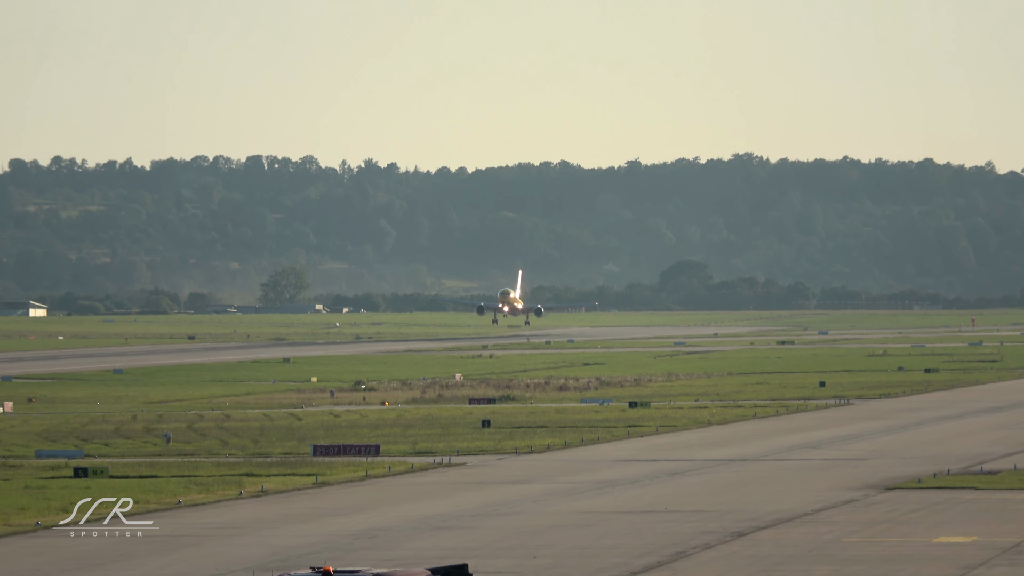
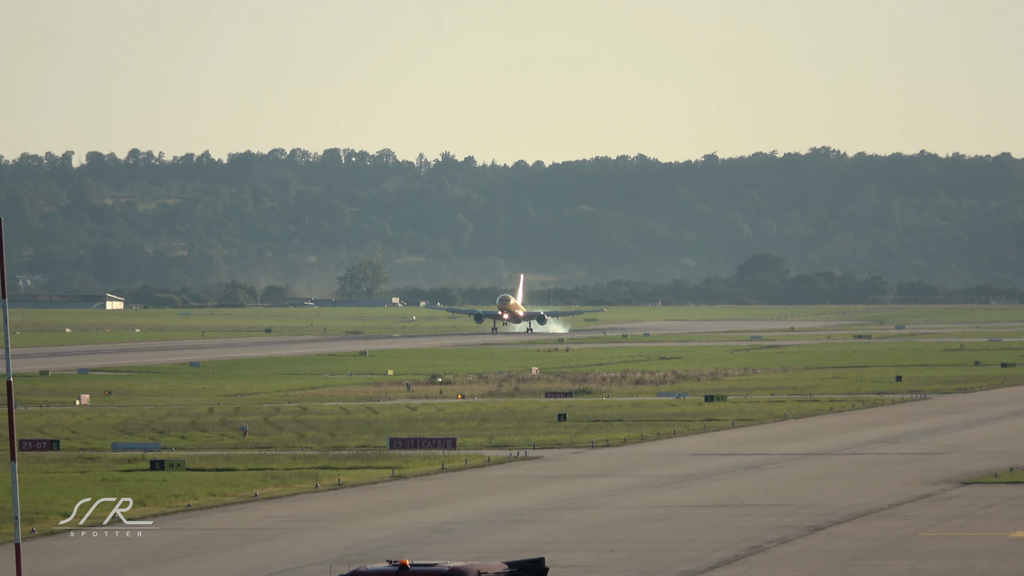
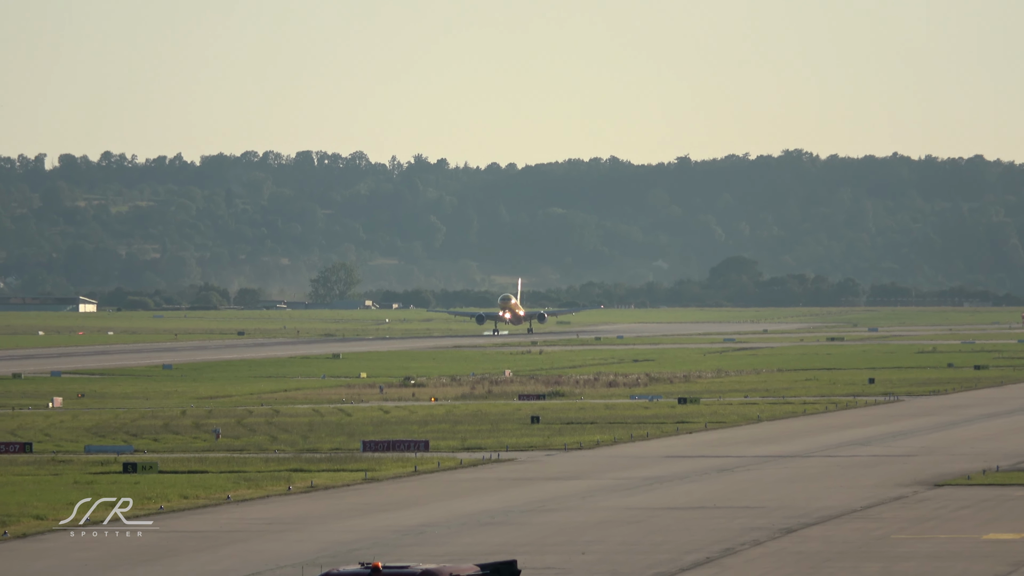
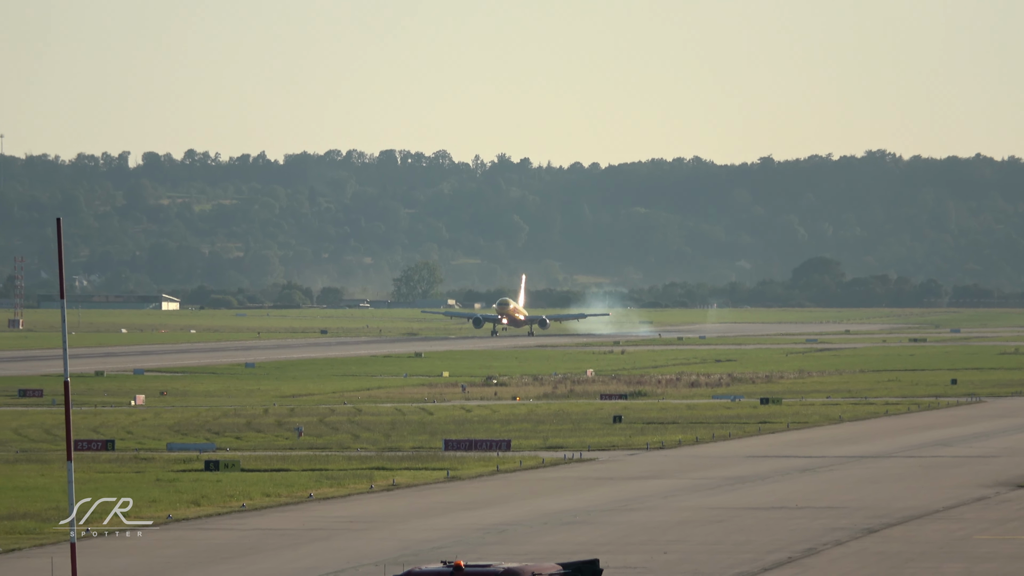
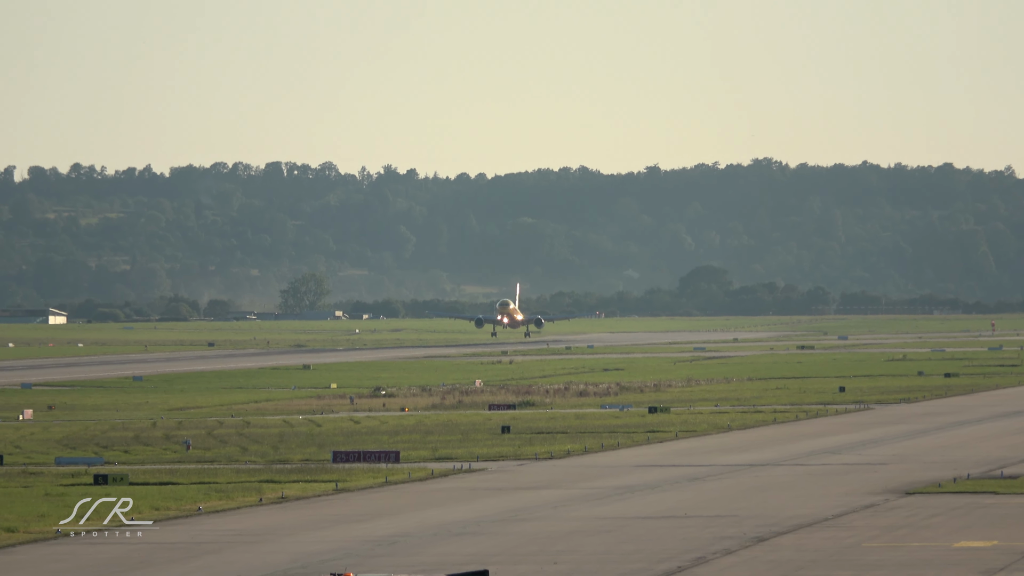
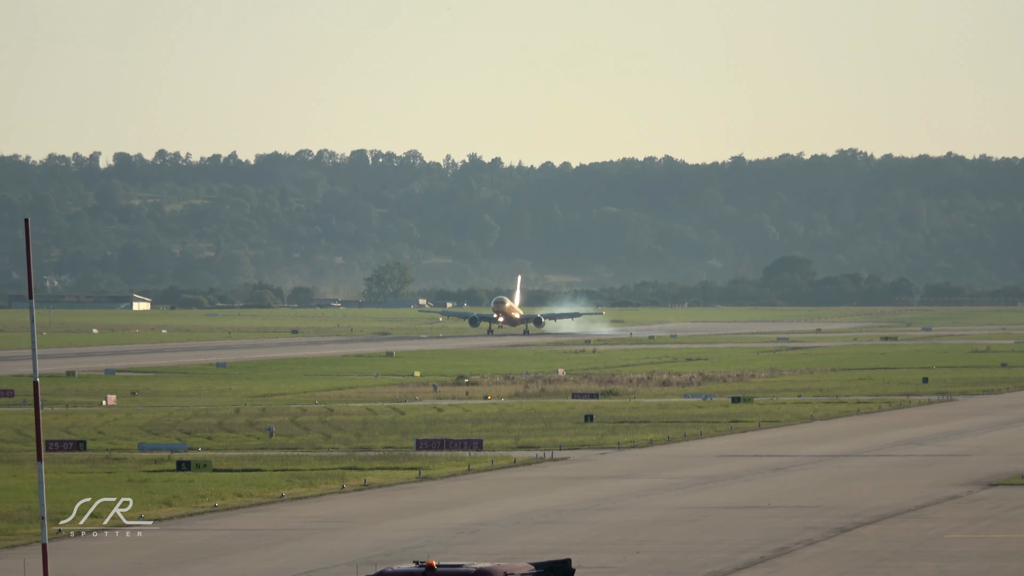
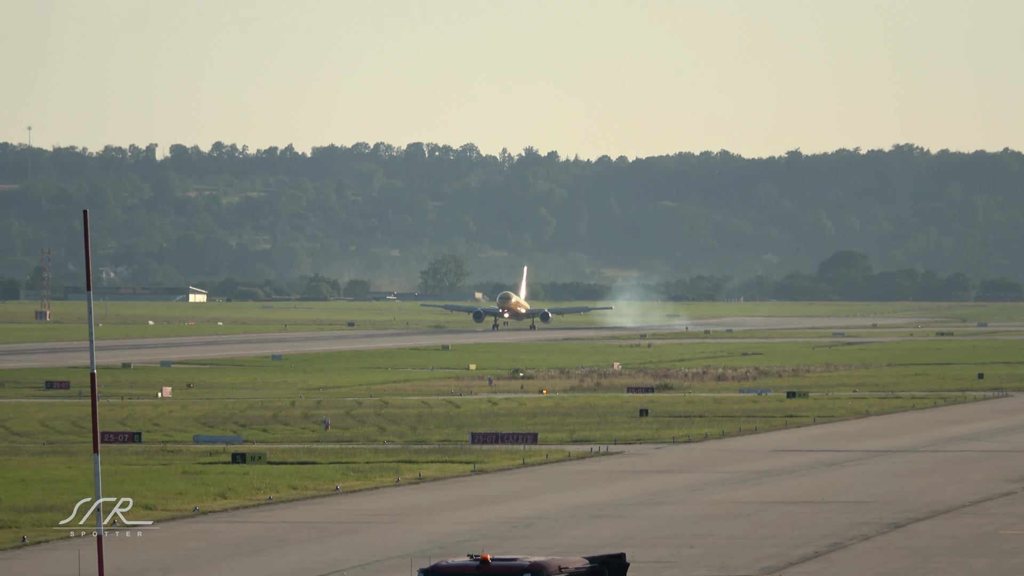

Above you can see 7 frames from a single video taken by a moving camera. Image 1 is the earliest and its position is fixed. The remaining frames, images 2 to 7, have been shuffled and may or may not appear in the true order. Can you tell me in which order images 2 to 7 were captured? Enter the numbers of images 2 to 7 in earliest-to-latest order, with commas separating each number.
5, 3, 2, 6, 4, 7
